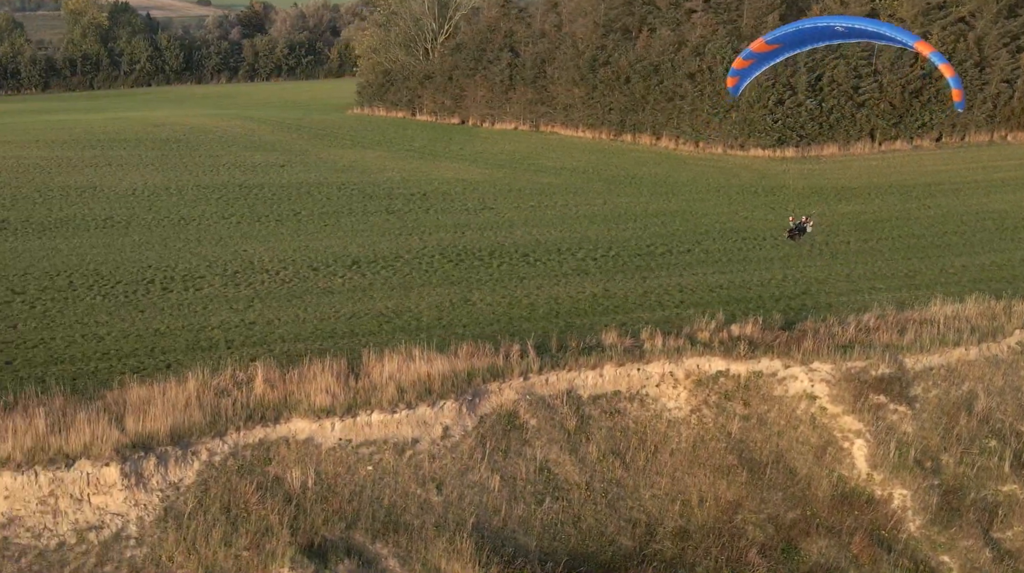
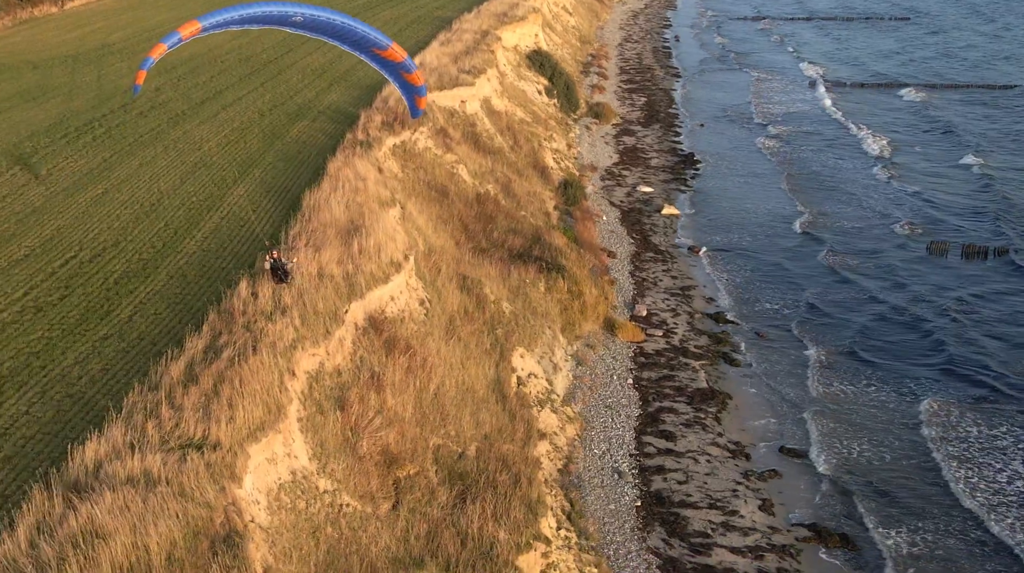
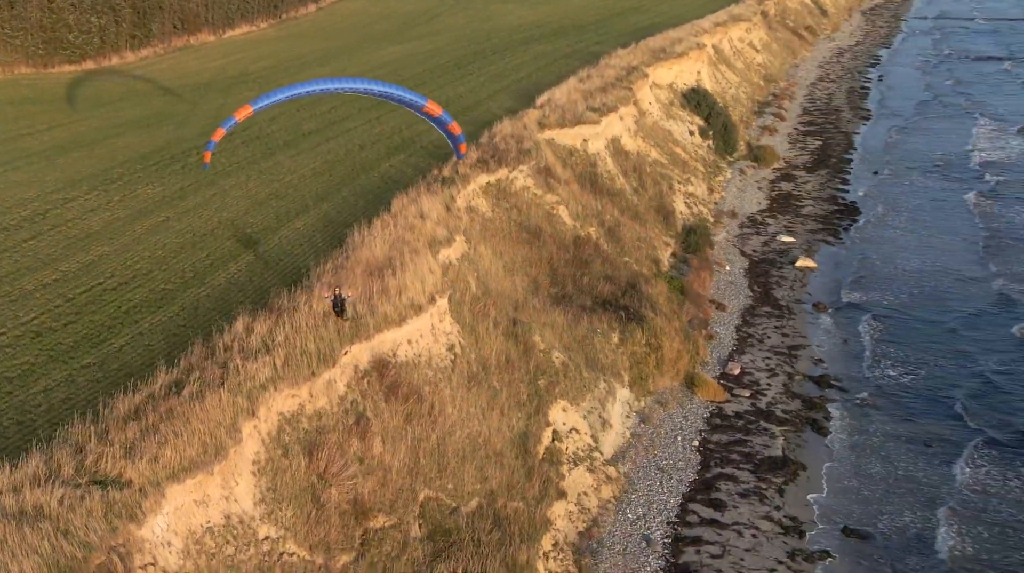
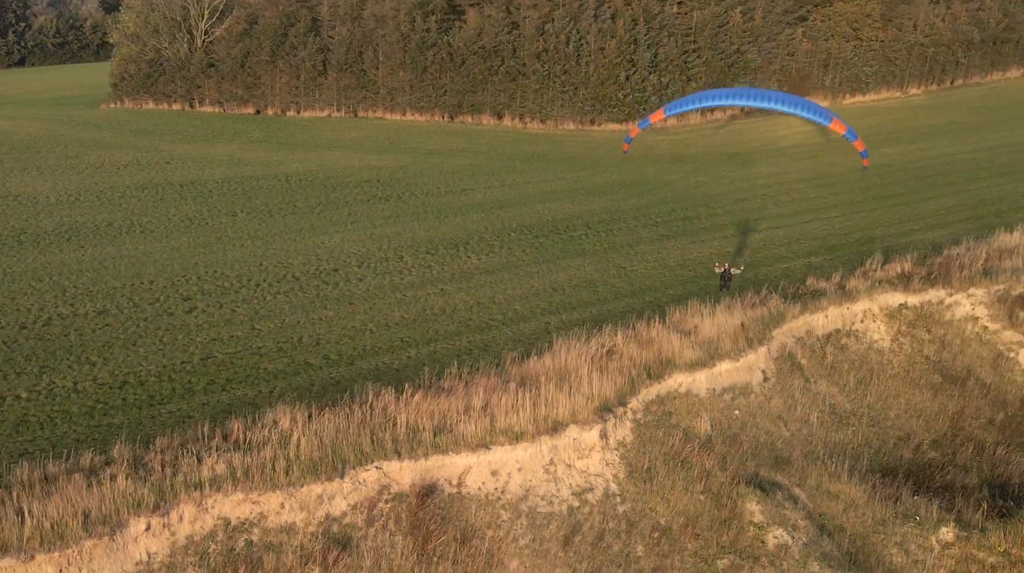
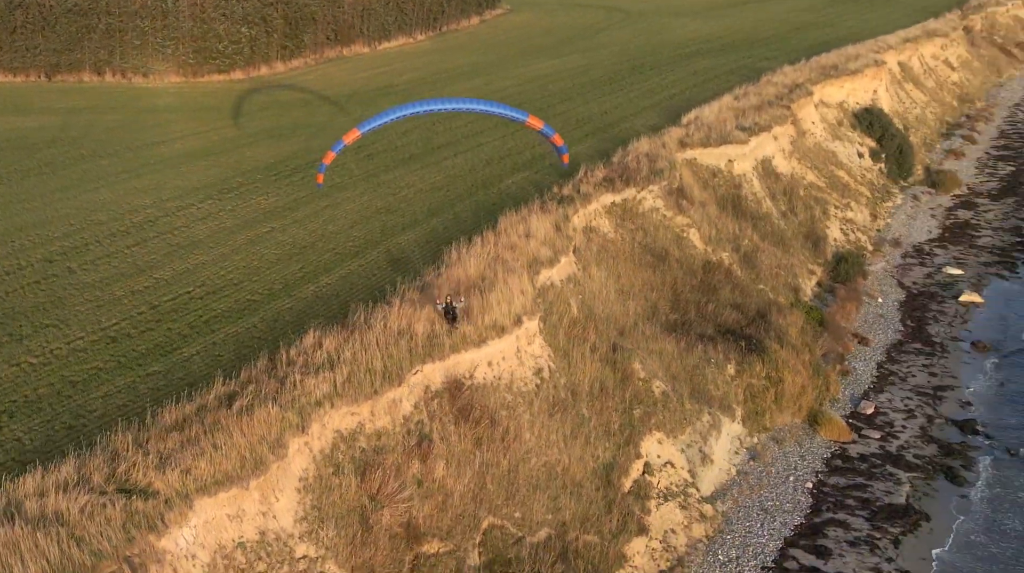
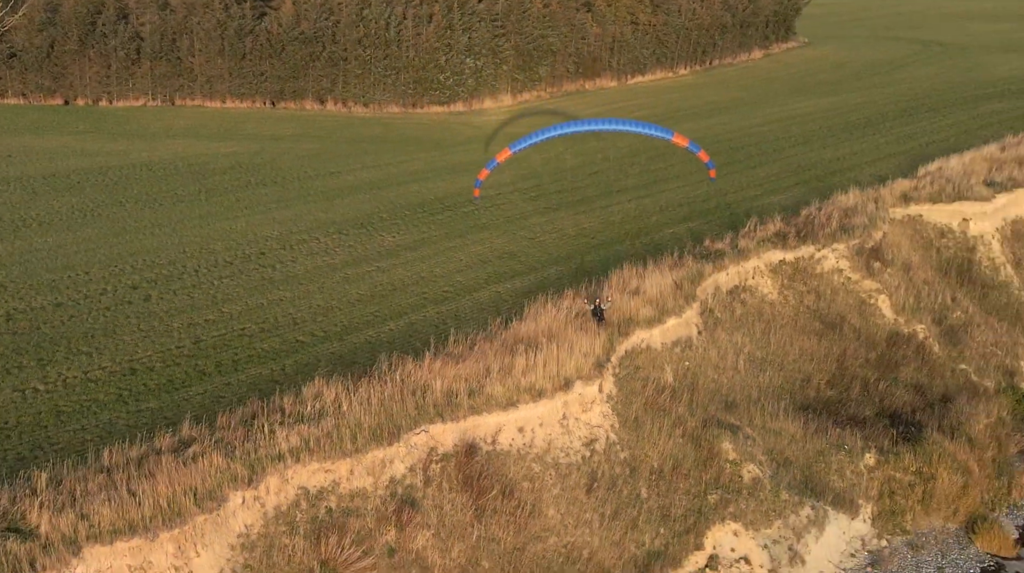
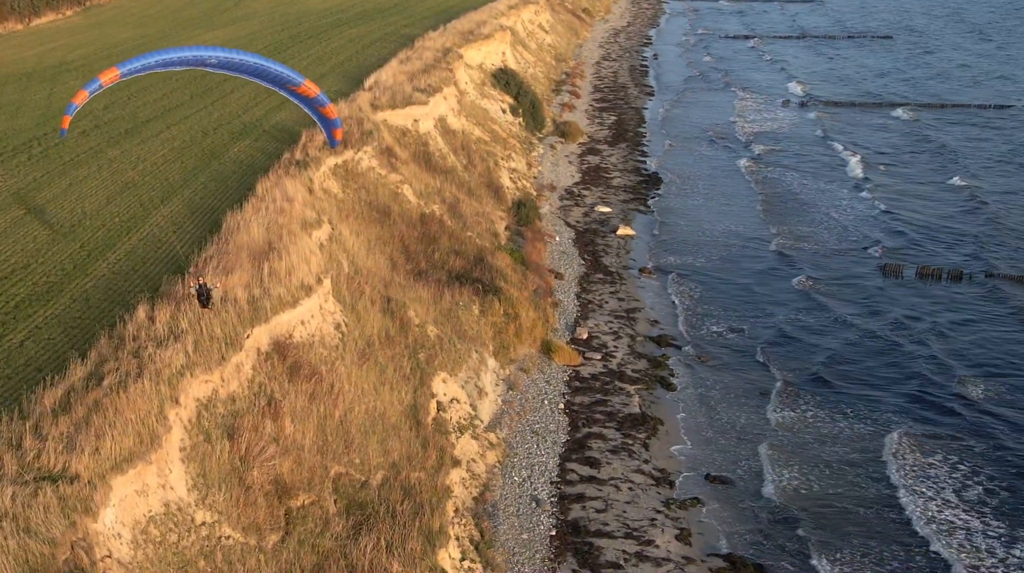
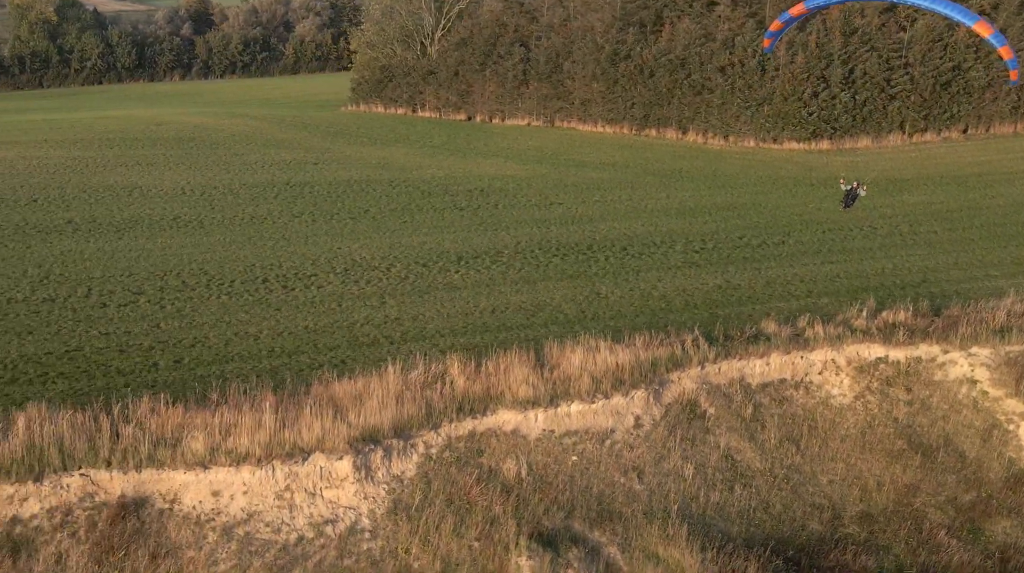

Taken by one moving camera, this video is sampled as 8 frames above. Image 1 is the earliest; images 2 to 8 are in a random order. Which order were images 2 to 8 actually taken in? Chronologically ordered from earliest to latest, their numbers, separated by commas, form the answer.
8, 4, 6, 5, 3, 7, 2
